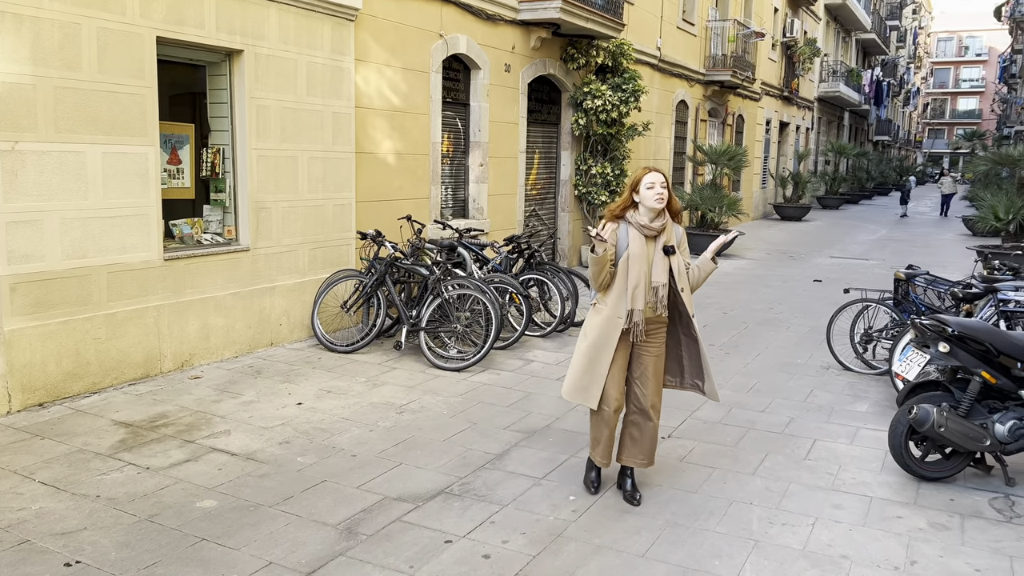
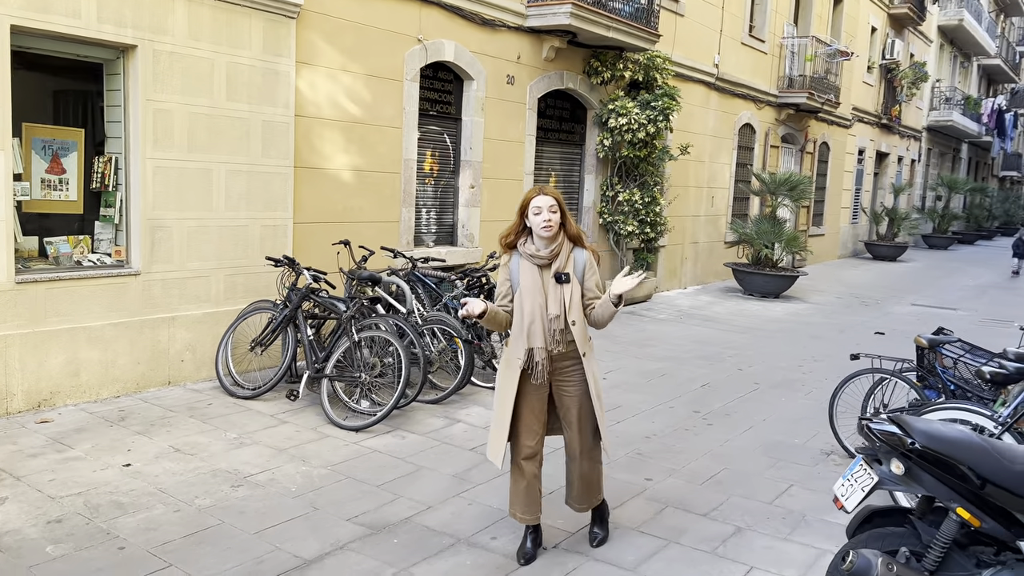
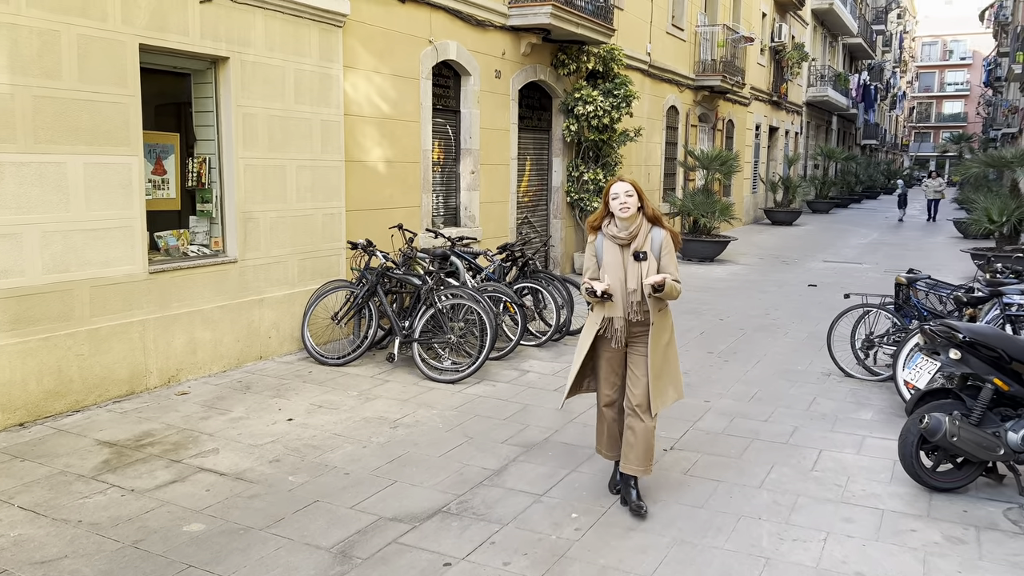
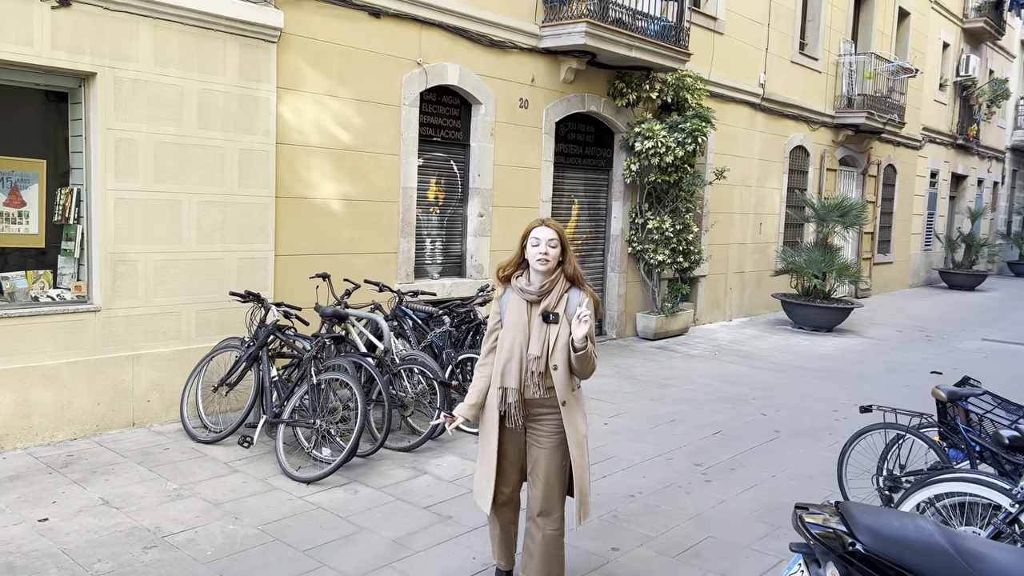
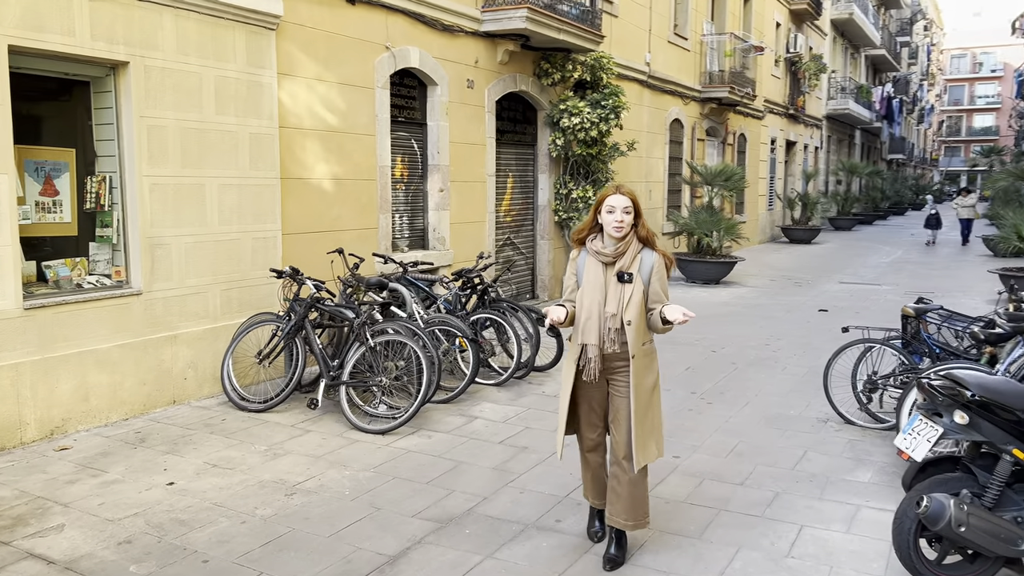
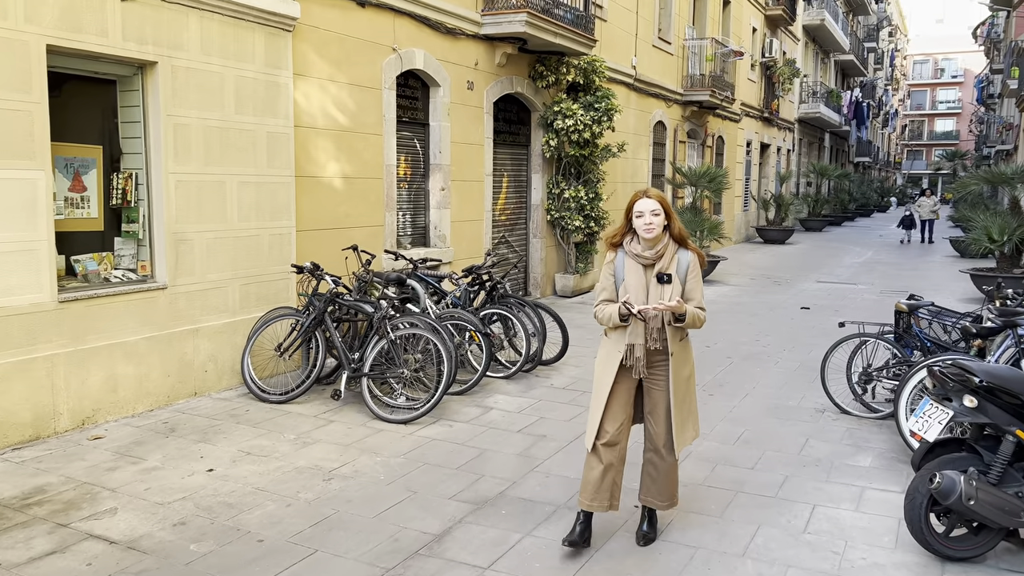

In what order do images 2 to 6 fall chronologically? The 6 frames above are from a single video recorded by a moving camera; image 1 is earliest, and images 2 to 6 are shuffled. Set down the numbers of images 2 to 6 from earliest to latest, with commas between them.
3, 6, 5, 2, 4
